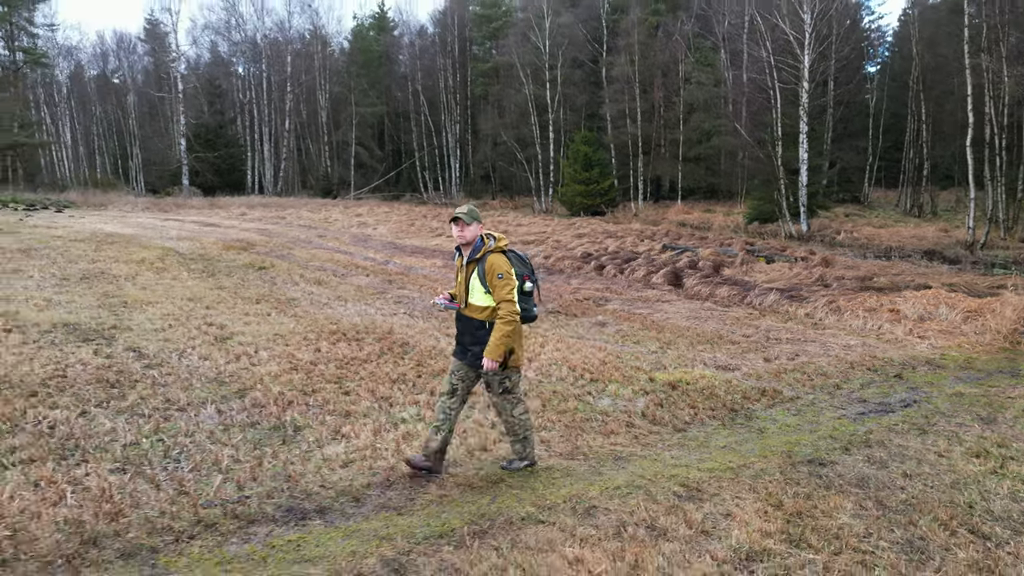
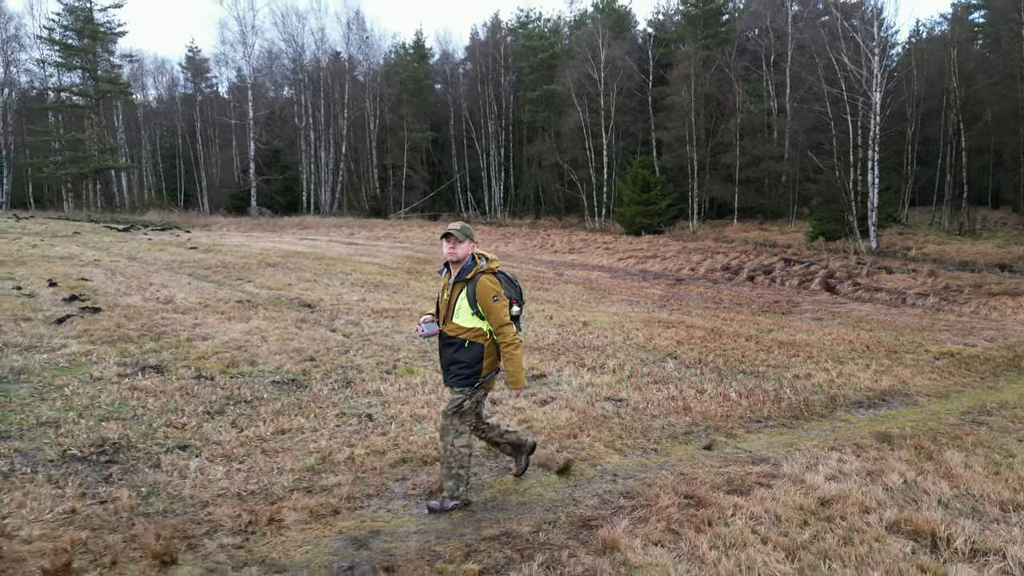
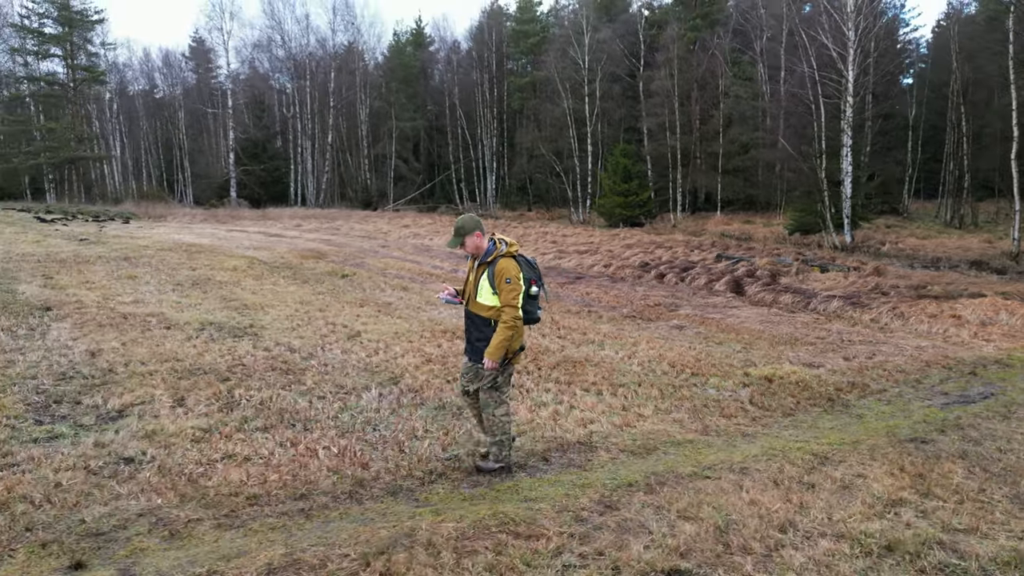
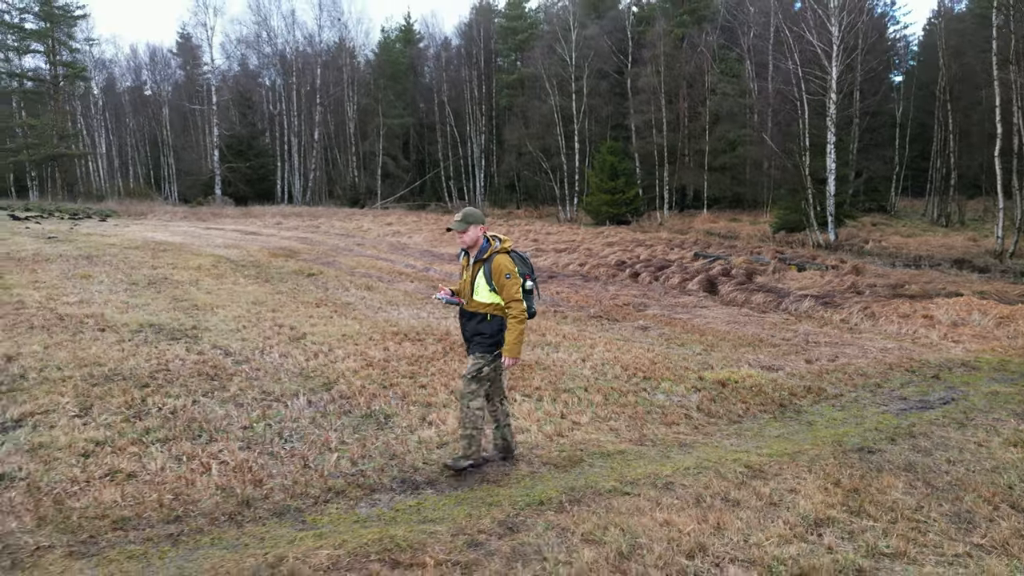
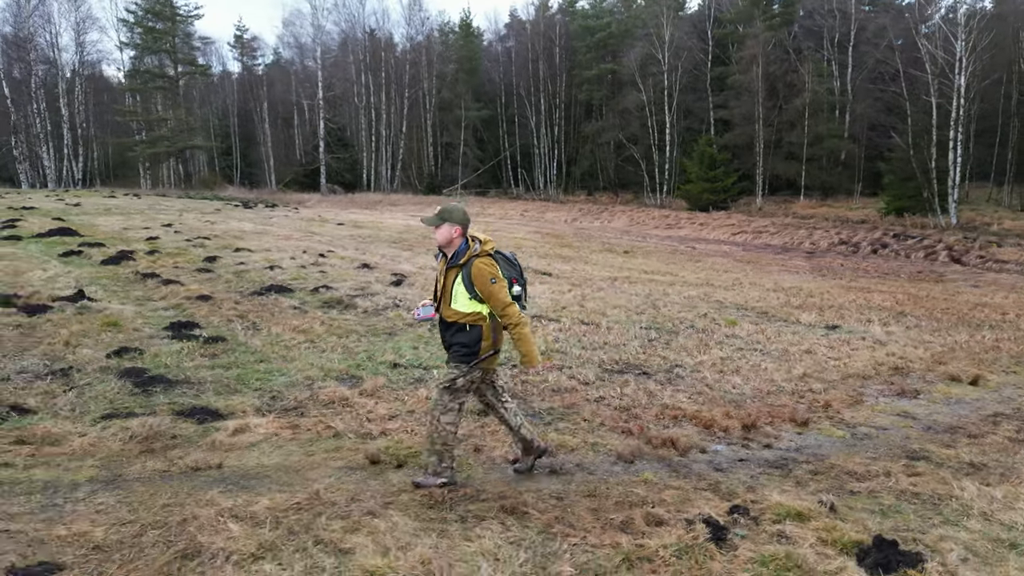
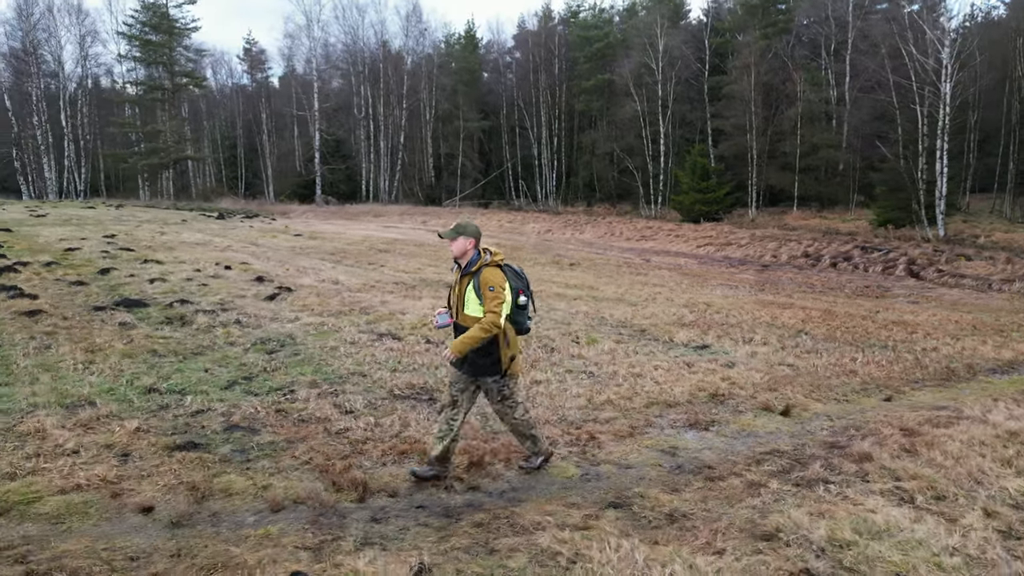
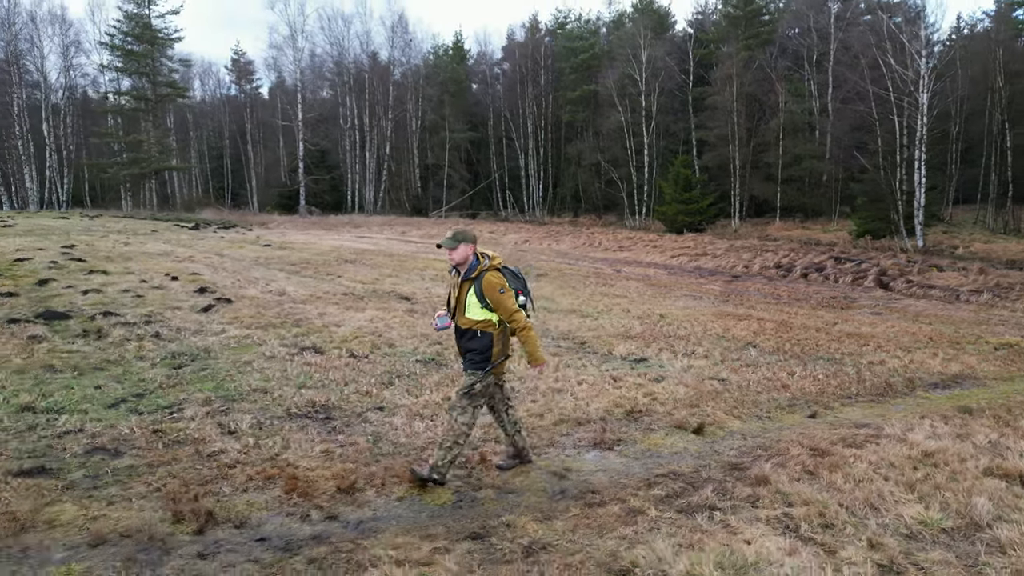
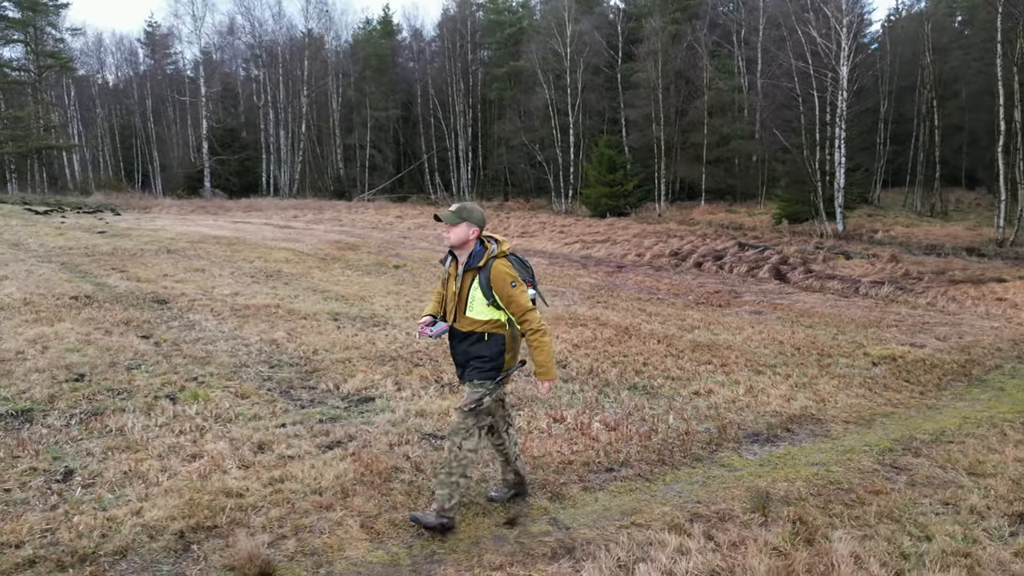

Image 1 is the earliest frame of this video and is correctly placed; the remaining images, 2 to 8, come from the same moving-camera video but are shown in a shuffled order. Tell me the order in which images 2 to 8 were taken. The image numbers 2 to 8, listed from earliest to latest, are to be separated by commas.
4, 3, 8, 2, 7, 6, 5
